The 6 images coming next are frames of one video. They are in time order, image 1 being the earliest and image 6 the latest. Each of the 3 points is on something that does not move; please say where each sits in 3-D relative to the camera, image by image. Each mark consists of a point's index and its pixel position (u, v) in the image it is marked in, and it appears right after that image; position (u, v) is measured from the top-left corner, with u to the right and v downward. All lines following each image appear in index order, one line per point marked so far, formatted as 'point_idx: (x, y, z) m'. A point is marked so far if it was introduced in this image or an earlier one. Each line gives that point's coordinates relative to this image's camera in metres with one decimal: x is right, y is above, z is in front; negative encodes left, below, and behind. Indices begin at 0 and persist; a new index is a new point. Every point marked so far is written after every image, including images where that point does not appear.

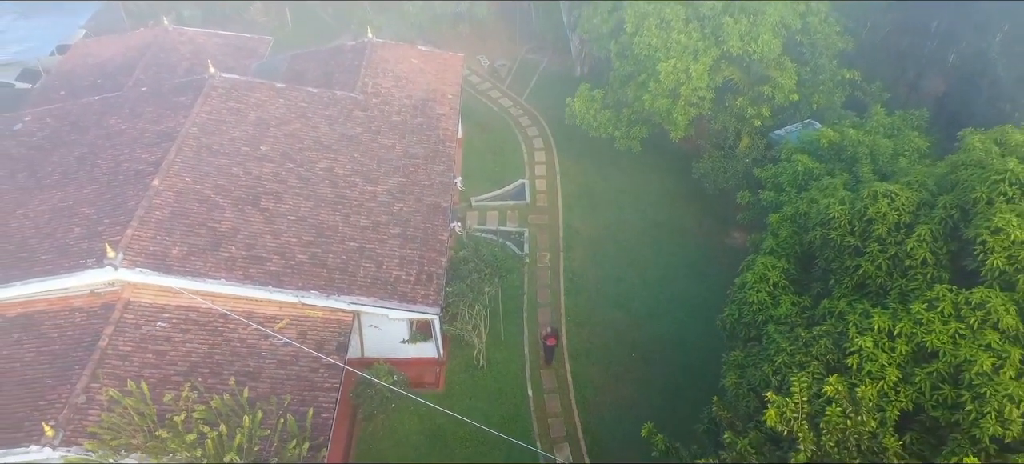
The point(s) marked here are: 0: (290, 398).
0: (-5.0, -3.7, +13.6) m
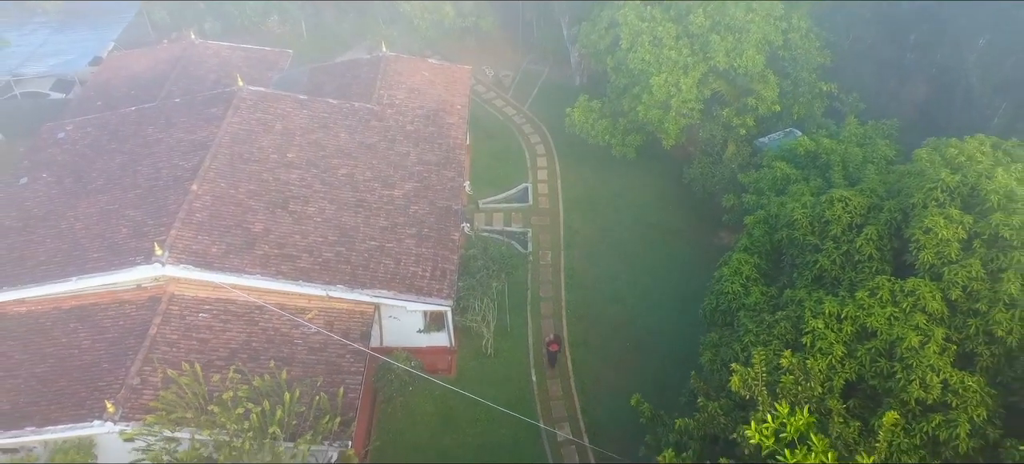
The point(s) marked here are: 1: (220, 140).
0: (-4.8, -3.7, +15.2) m
1: (-8.9, +2.8, +18.4) m
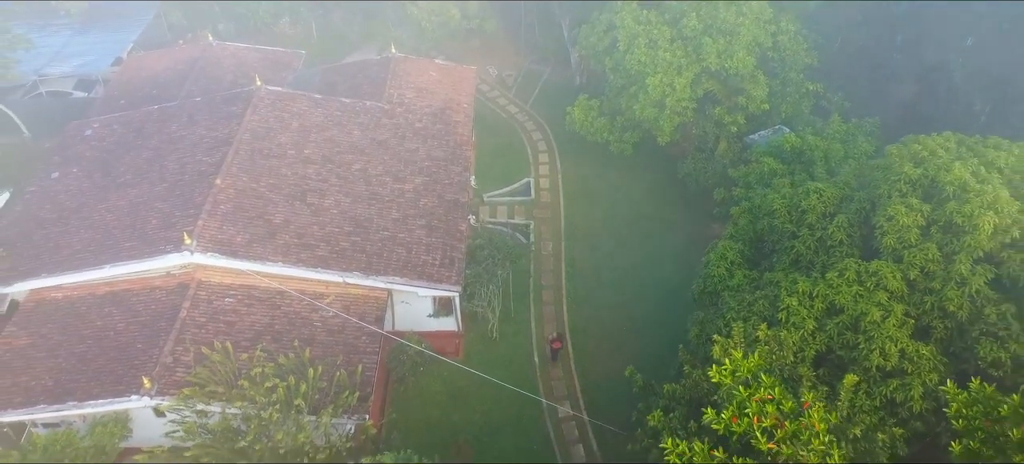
0: (-4.7, -3.5, +16.4) m
1: (-8.8, +3.1, +19.5) m
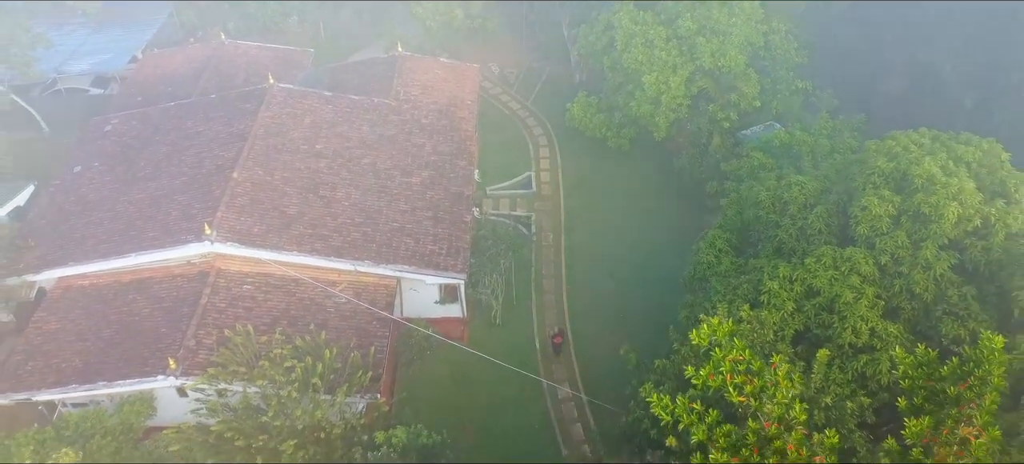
0: (-4.6, -3.2, +17.4) m
1: (-8.7, +3.4, +20.5) m
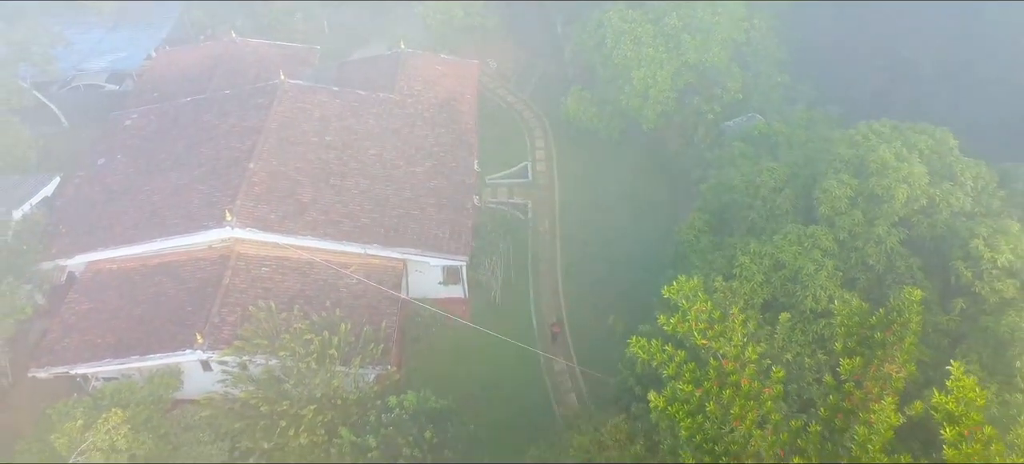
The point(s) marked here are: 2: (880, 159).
0: (-4.6, -2.7, +18.8) m
1: (-8.8, +3.8, +21.8) m
2: (+8.5, +1.7, +13.9) m
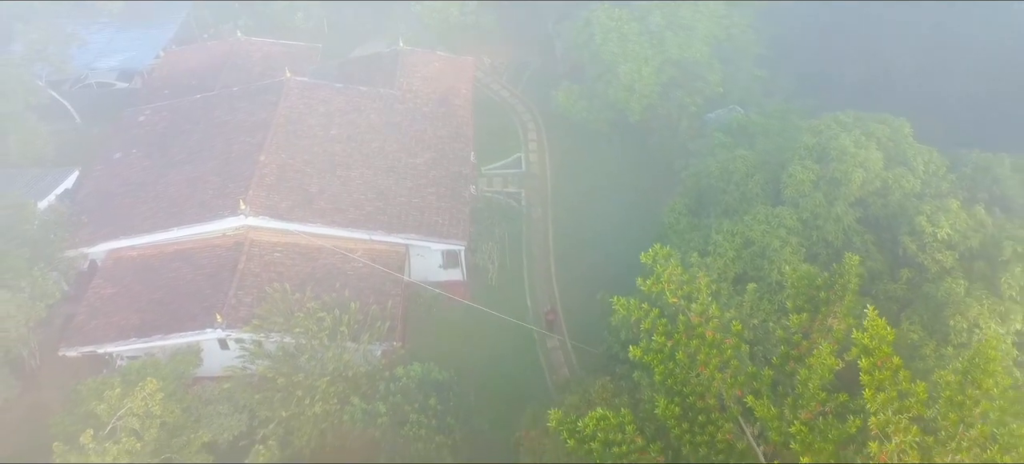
0: (-4.8, -2.3, +20.3) m
1: (-9.0, +4.3, +23.1) m
2: (+8.4, +2.3, +15.4) m
